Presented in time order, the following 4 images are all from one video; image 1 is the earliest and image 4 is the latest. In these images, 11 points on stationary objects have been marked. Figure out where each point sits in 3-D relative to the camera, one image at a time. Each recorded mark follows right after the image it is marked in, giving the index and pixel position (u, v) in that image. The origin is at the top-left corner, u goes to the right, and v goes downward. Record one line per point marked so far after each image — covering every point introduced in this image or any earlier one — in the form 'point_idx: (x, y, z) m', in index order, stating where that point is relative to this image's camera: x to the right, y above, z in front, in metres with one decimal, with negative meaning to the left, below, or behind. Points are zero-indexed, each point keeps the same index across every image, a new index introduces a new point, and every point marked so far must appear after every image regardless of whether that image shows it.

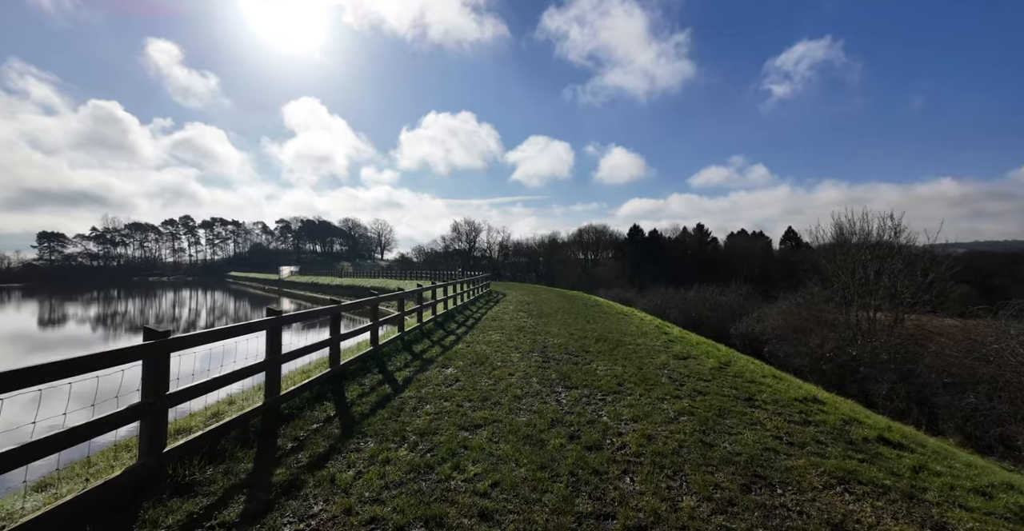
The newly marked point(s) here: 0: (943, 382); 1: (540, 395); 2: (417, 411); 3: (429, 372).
0: (+17.3, -4.7, +15.8) m
1: (+0.4, -1.8, +5.5) m
2: (-1.1, -1.7, +4.8) m
3: (-1.4, -1.8, +6.7) m
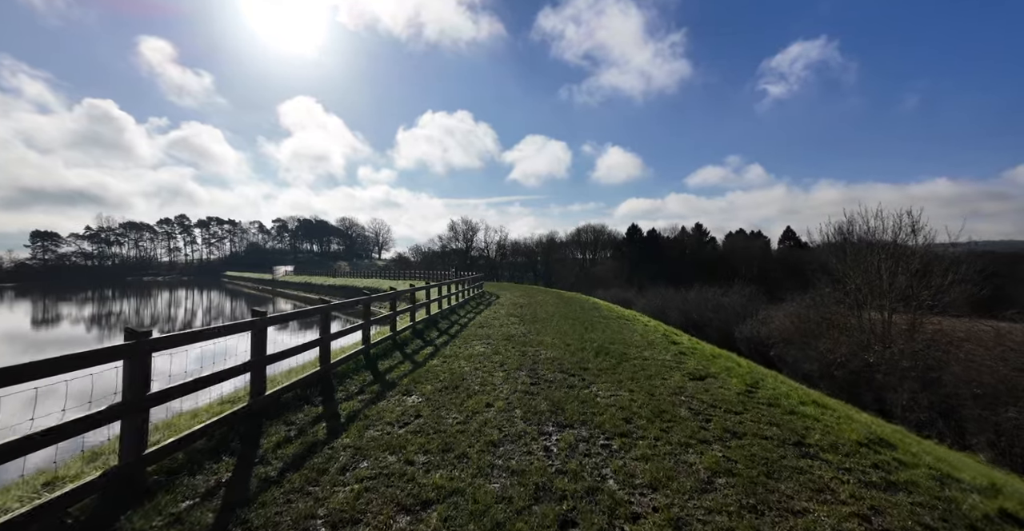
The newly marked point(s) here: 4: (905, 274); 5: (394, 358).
0: (+16.9, -4.7, +14.5) m
1: (+0.1, -1.8, +4.1) m
2: (-1.4, -1.8, +3.4) m
3: (-1.7, -1.8, +5.3) m
4: (+19.7, -0.4, +19.9) m
5: (-2.4, -1.9, +8.0) m
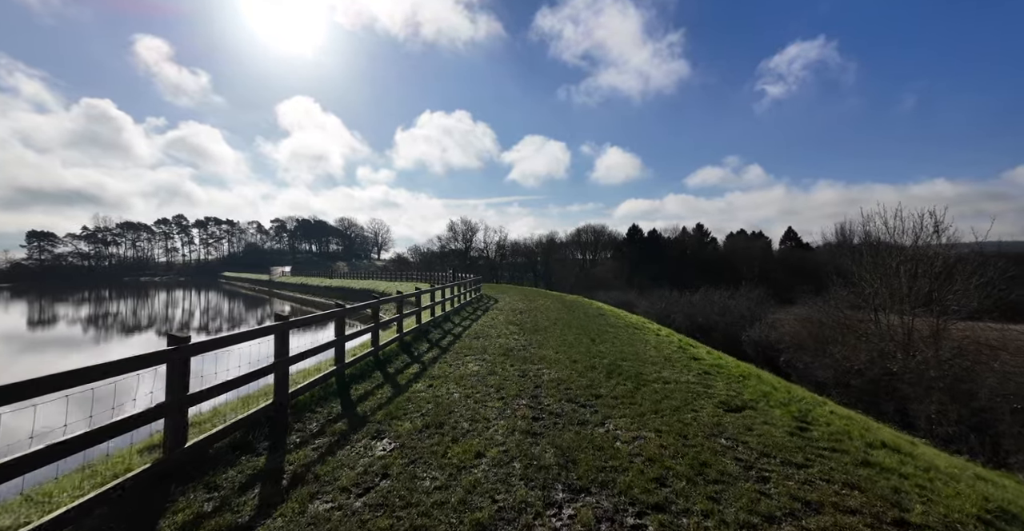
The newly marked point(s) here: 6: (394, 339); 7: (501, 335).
0: (+16.9, -4.8, +13.4) m
1: (+0.1, -1.9, +3.0) m
2: (-1.4, -1.9, +2.2) m
3: (-1.7, -1.9, +4.2) m
4: (+19.7, -0.5, +18.8) m
5: (-2.4, -2.0, +6.8) m
6: (-2.9, -1.8, +9.6) m
7: (-0.3, -2.0, +11.4) m
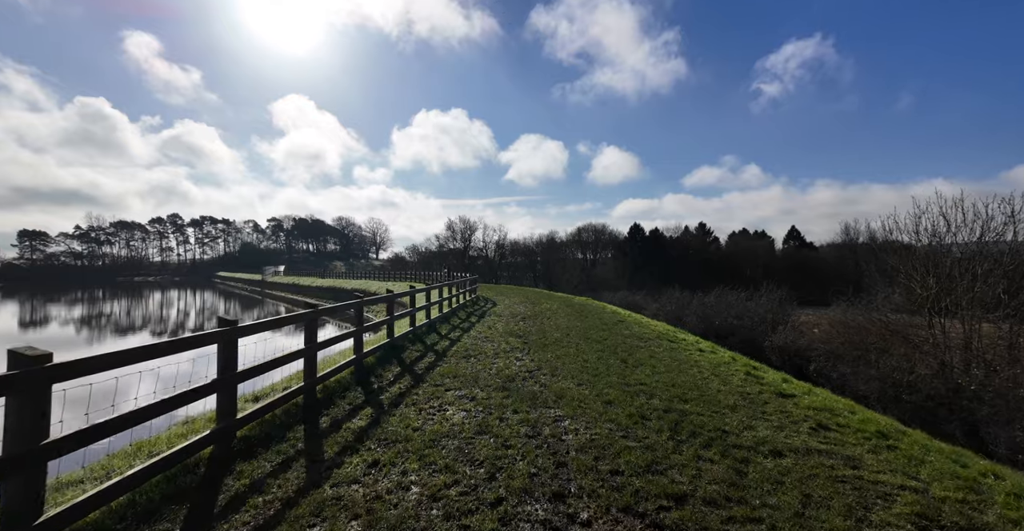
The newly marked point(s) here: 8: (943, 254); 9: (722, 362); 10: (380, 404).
0: (+16.9, -4.7, +10.8) m
1: (+0.1, -1.8, +0.2) m
2: (-1.4, -1.8, -0.5) m
3: (-1.7, -1.8, +1.4) m
4: (+19.7, -0.4, +16.1) m
5: (-2.4, -1.9, +4.1) m
6: (-2.8, -1.7, +6.8) m
7: (-0.3, -1.9, +8.6) m
8: (+19.9, +0.8, +18.0) m
9: (+4.3, -1.9, +8.0) m
10: (-1.8, -1.9, +5.5) m
